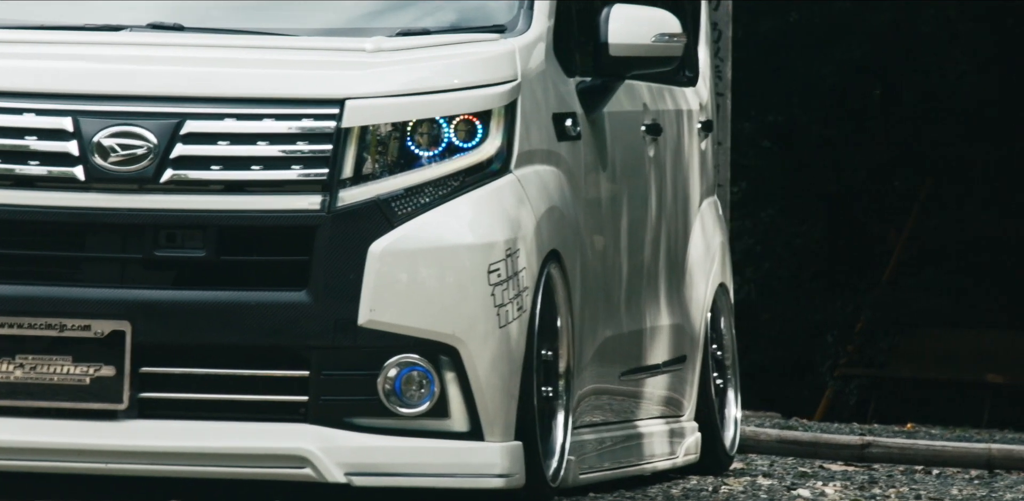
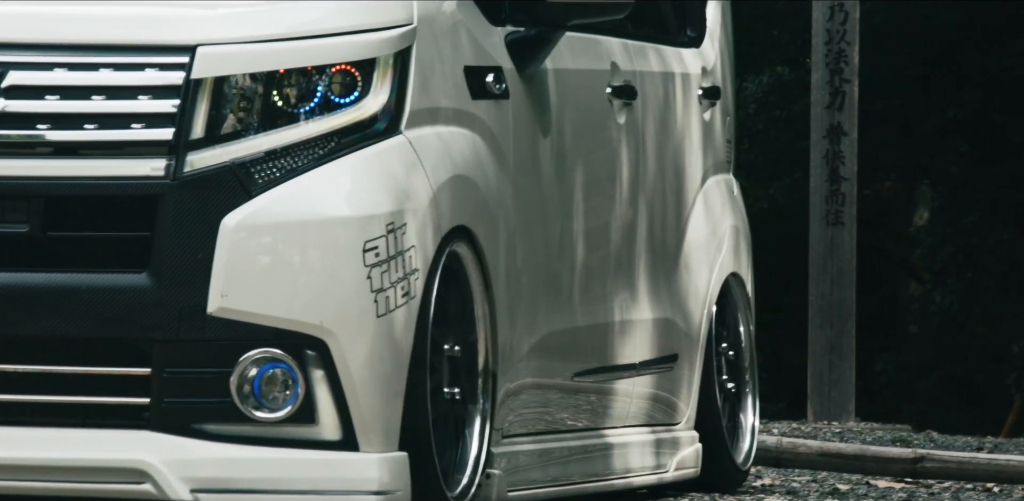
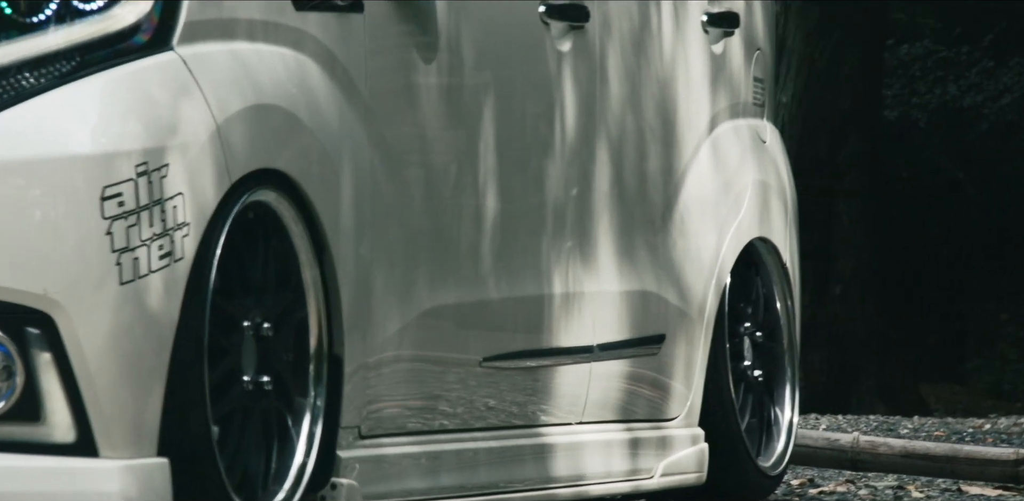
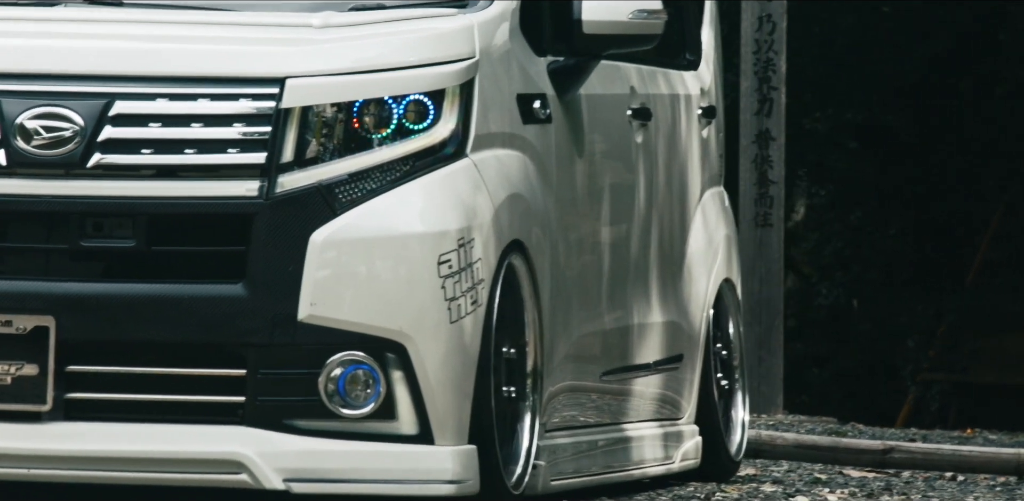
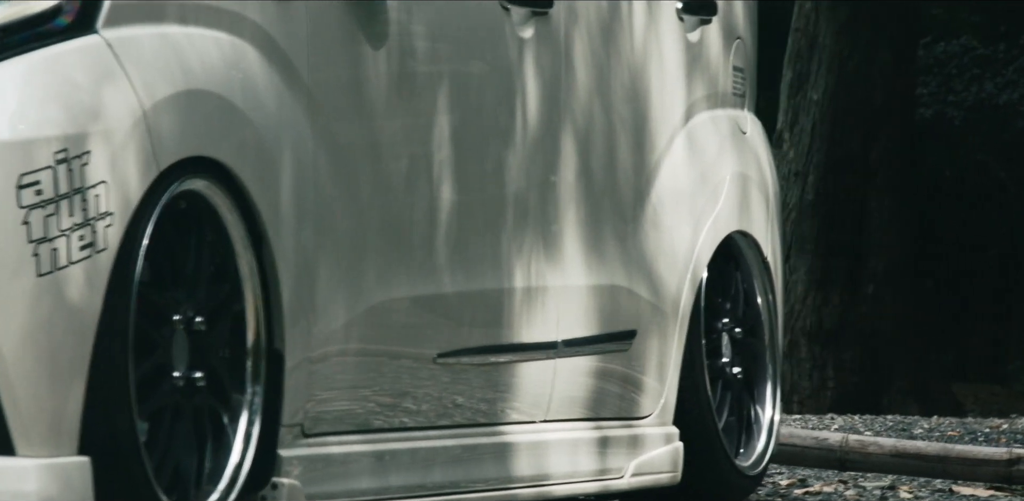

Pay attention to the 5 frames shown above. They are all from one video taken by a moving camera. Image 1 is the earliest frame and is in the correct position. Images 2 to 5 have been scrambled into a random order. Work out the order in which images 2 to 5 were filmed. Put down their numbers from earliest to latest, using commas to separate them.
4, 2, 3, 5
